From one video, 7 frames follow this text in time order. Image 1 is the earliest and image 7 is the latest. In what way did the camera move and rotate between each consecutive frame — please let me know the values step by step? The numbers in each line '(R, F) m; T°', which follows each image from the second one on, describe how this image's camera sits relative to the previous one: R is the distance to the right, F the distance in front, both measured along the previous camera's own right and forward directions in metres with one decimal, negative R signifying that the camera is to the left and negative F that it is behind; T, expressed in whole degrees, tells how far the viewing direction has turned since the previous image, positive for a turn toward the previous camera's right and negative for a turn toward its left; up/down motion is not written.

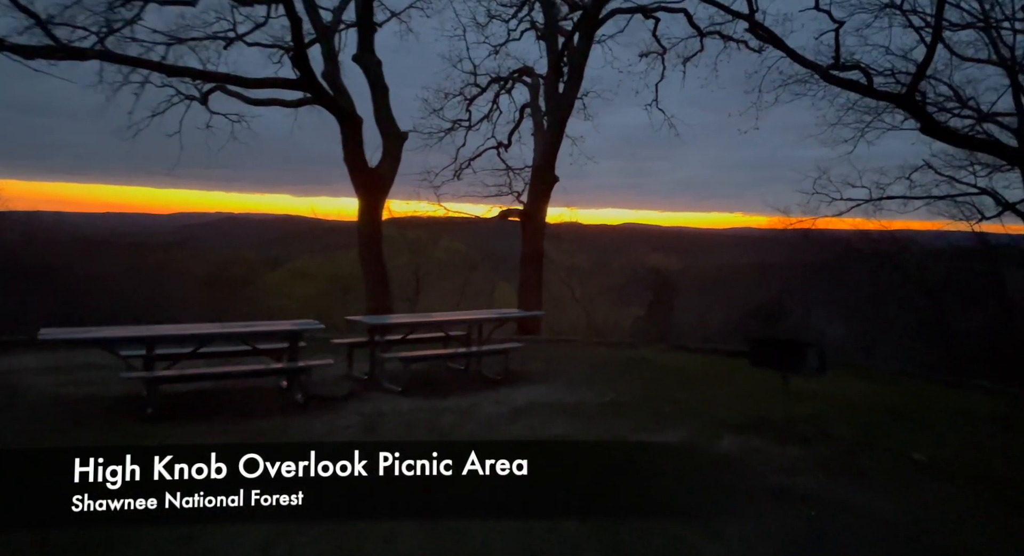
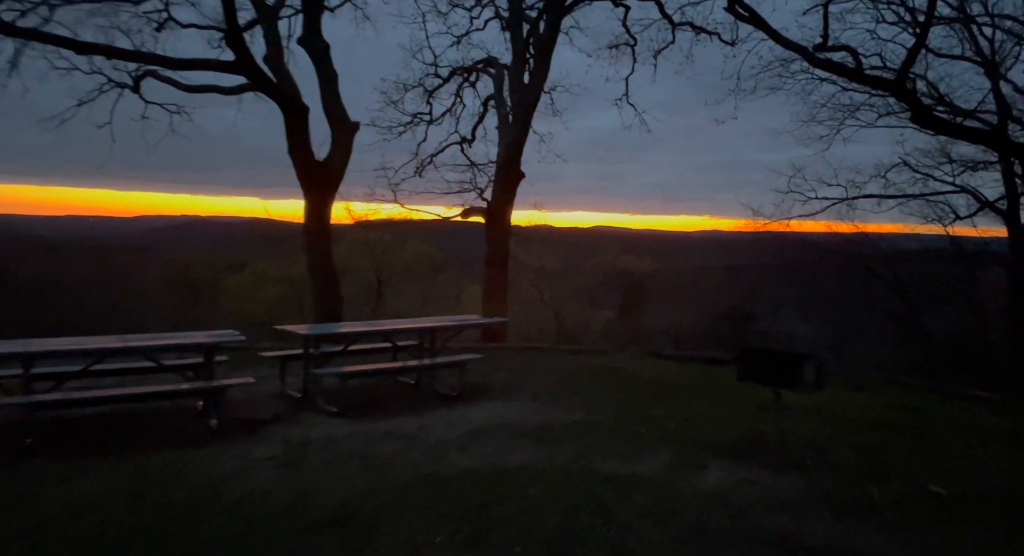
(+0.1, +0.7) m; +3°
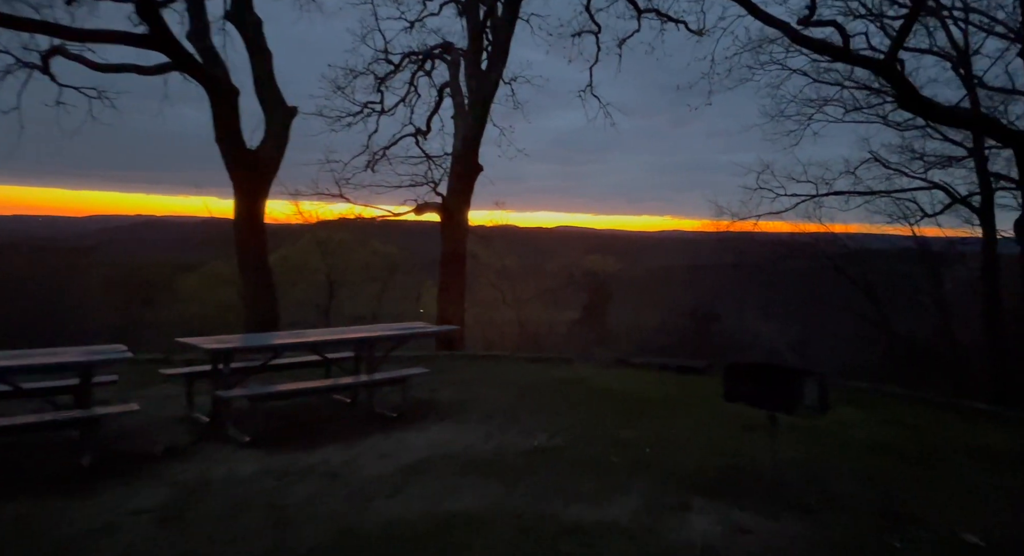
(+0.1, +0.7) m; +3°
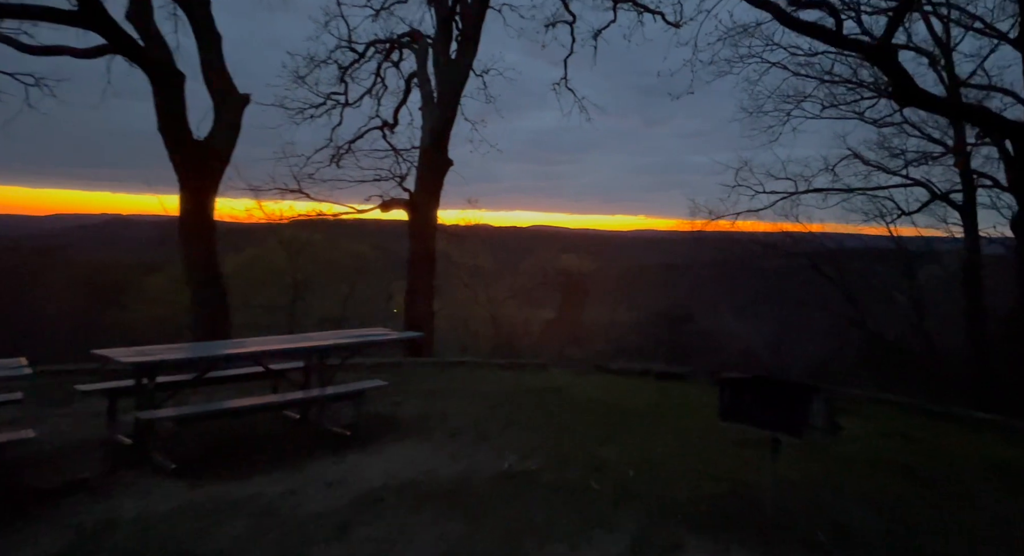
(0.0, +0.5) m; +2°
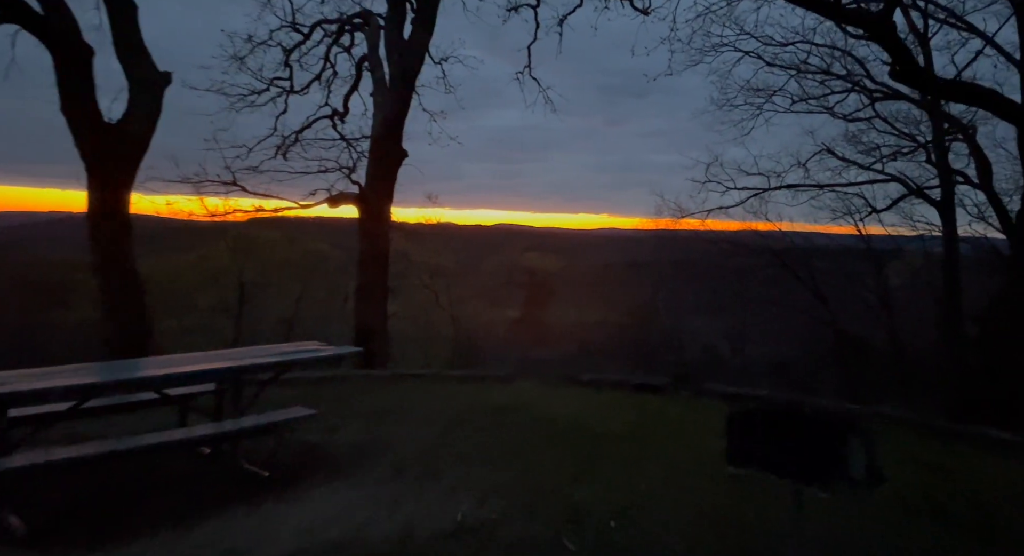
(+0.1, +0.7) m; +3°
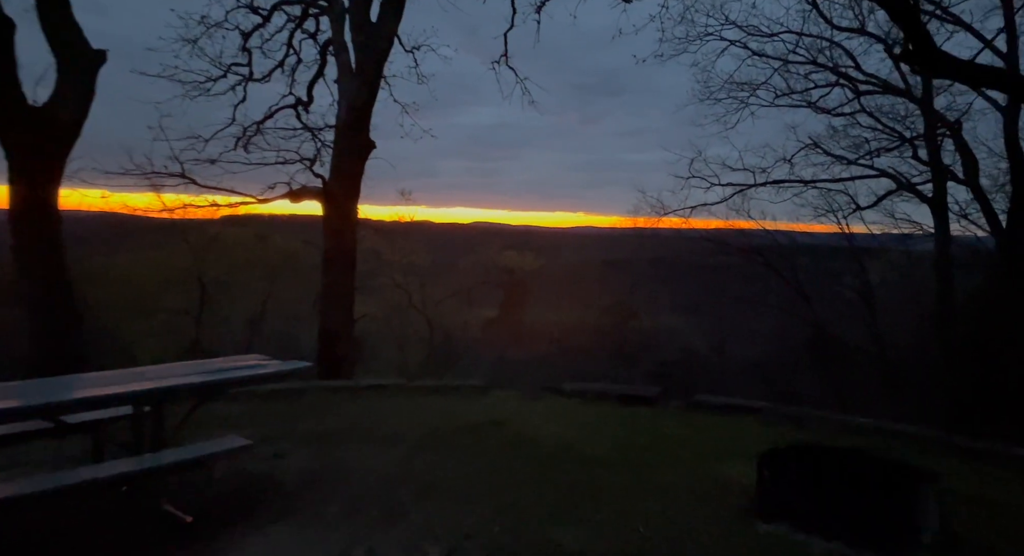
(0.0, +0.5) m; +2°
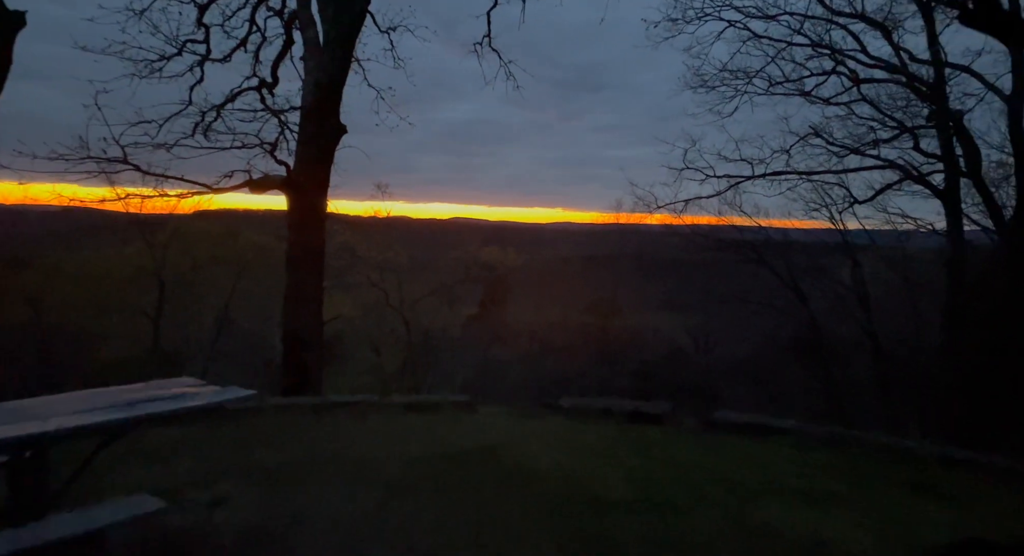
(-0.1, +0.7) m; +2°
